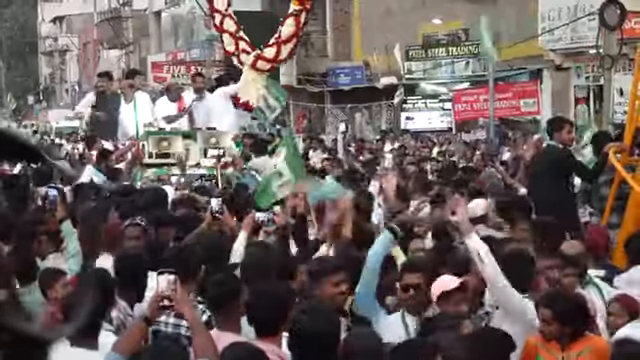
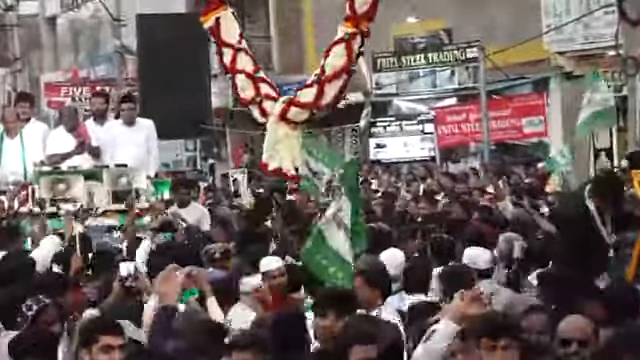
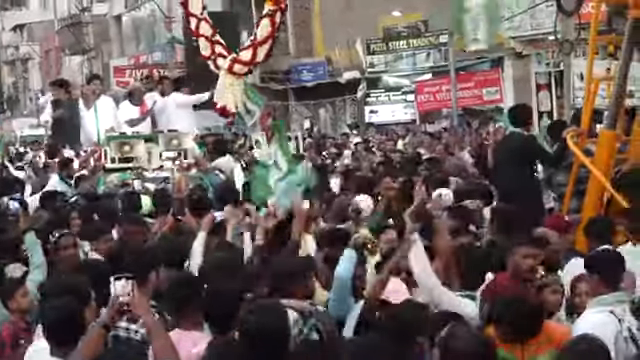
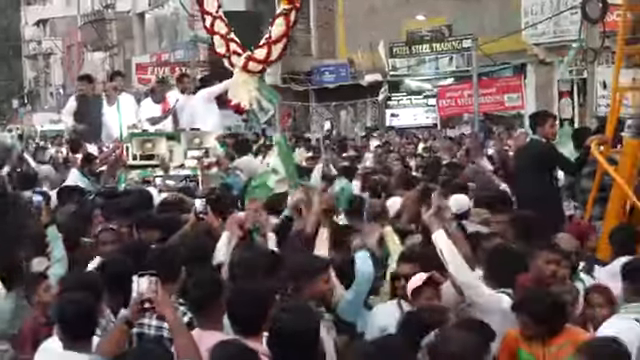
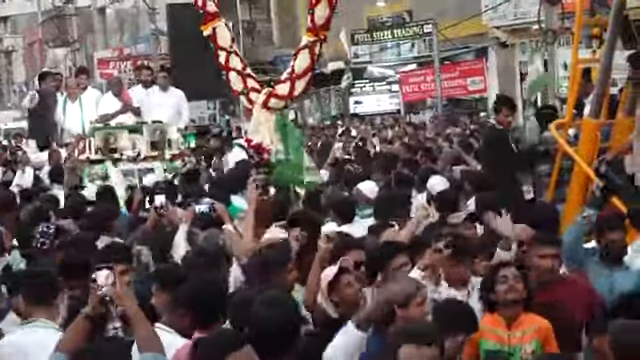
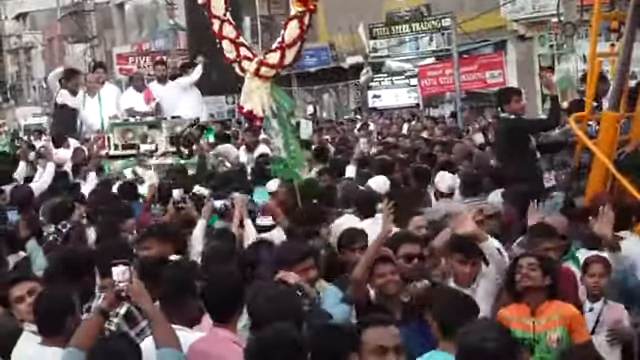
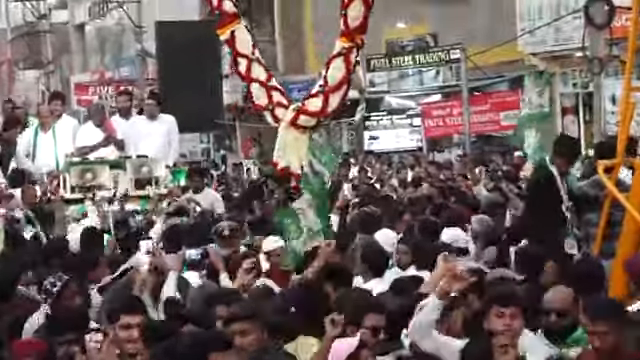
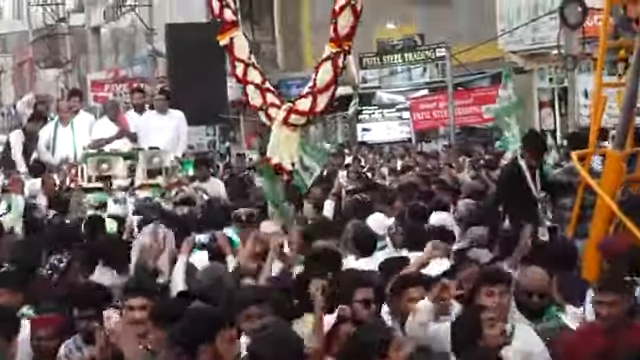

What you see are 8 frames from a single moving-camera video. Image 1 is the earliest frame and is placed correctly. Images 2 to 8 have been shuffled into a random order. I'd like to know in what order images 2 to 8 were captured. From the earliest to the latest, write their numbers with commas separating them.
4, 3, 6, 5, 8, 7, 2
